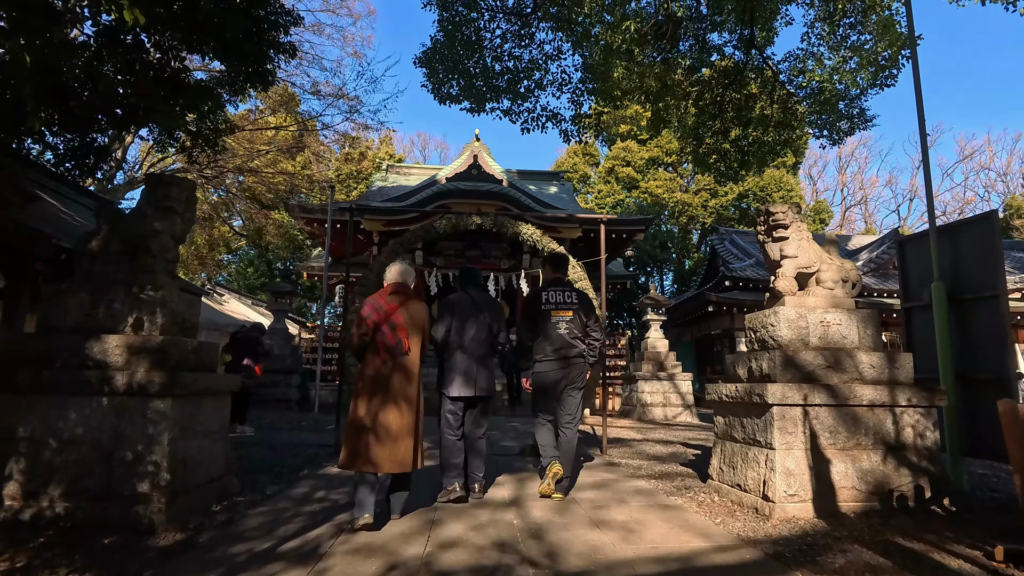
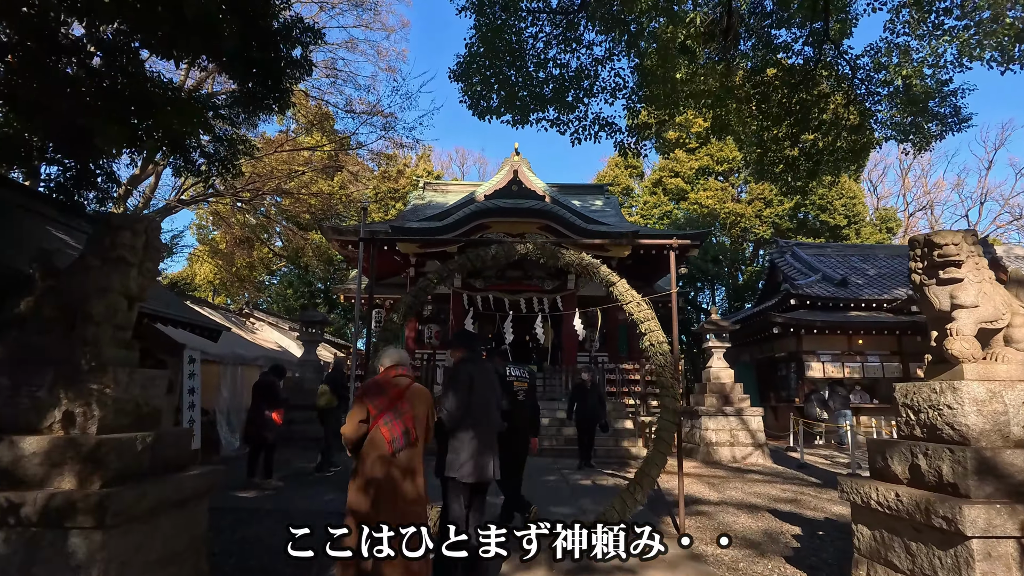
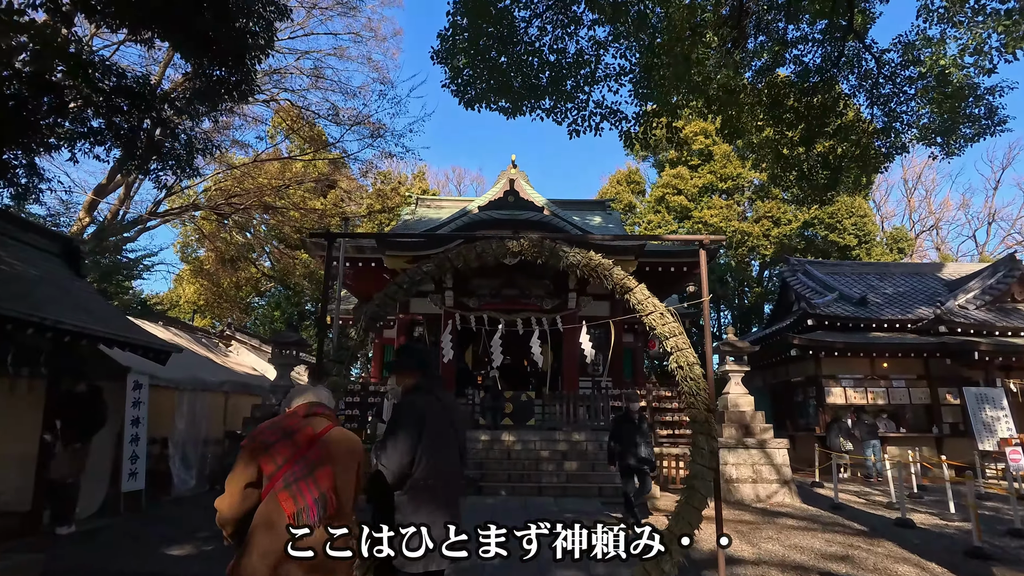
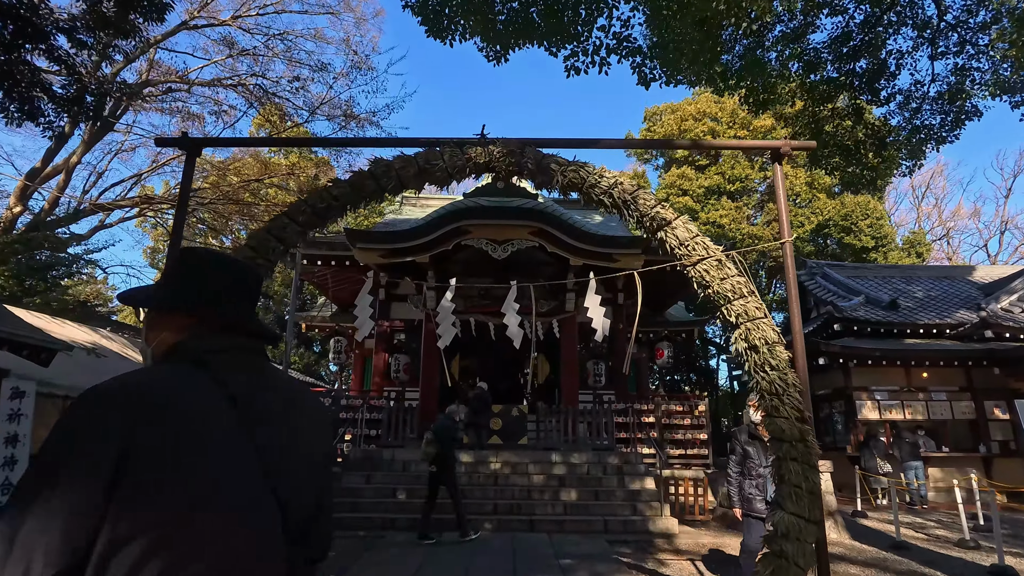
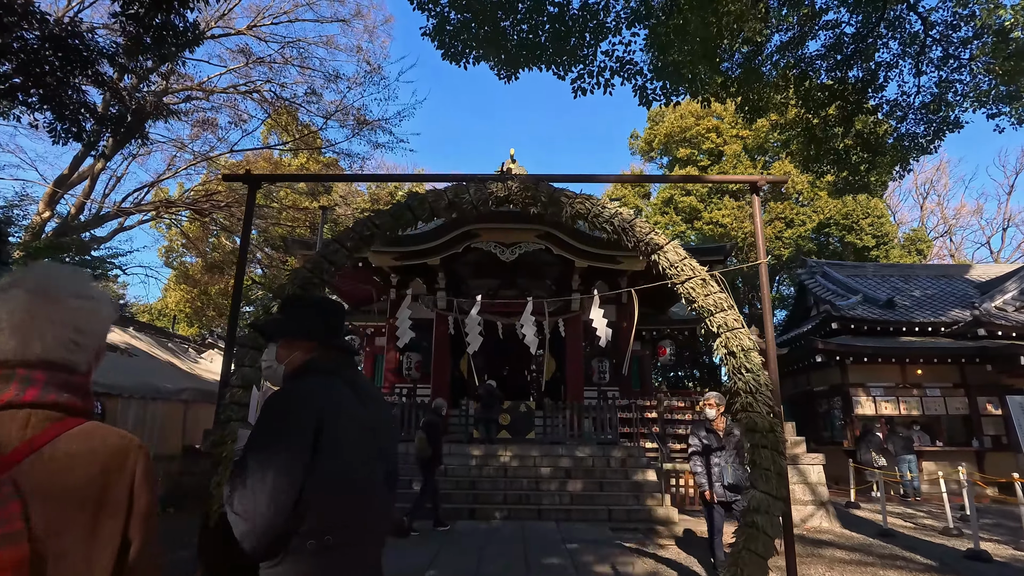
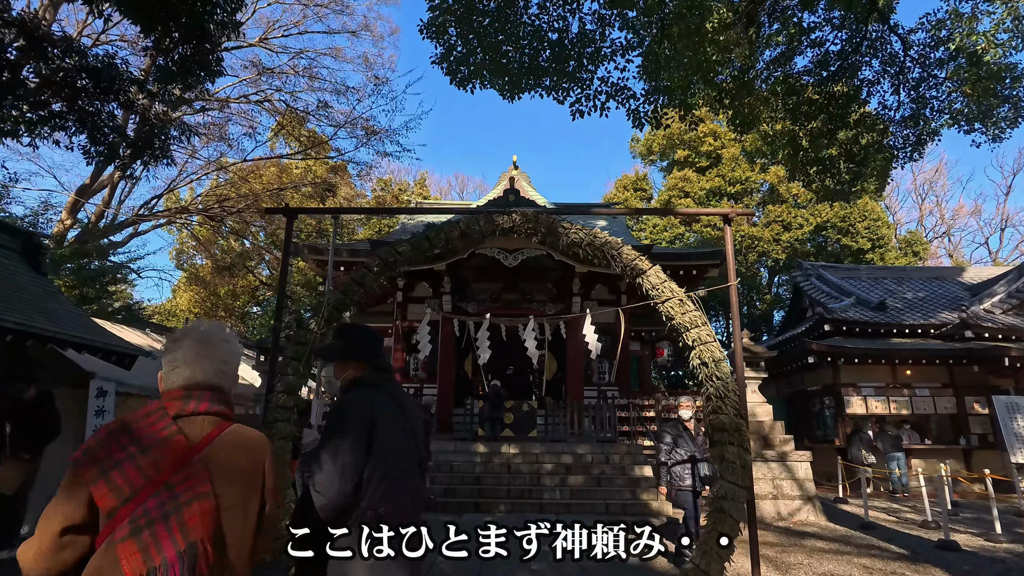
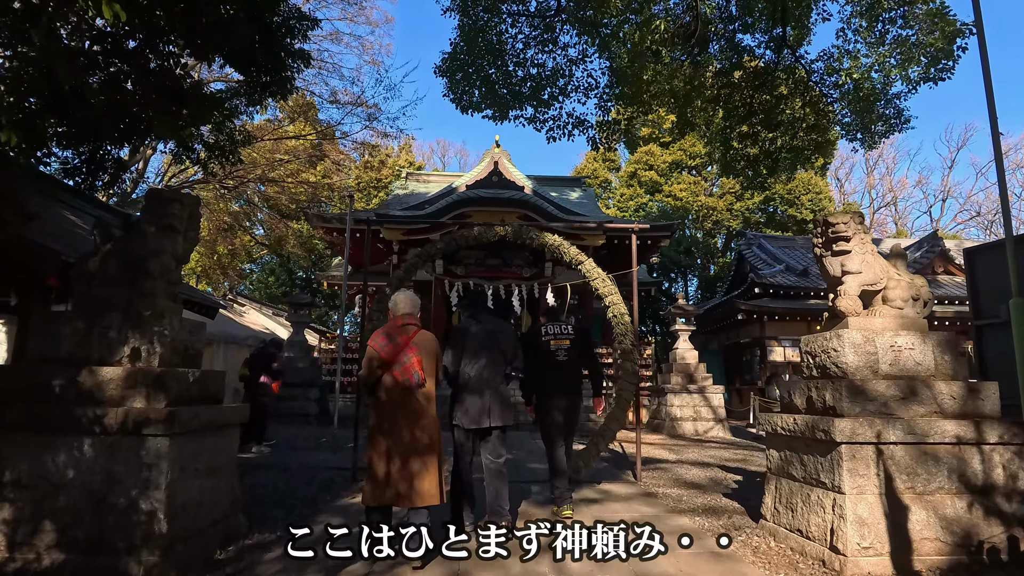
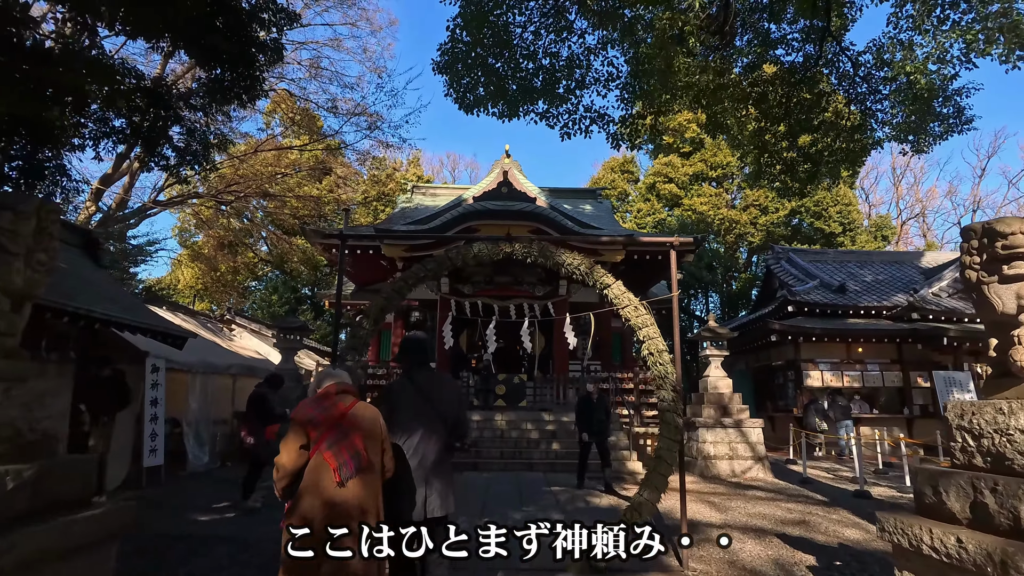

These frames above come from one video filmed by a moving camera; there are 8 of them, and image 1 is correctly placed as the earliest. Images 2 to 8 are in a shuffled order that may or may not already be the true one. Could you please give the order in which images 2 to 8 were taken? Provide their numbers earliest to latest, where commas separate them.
7, 2, 8, 3, 6, 5, 4
